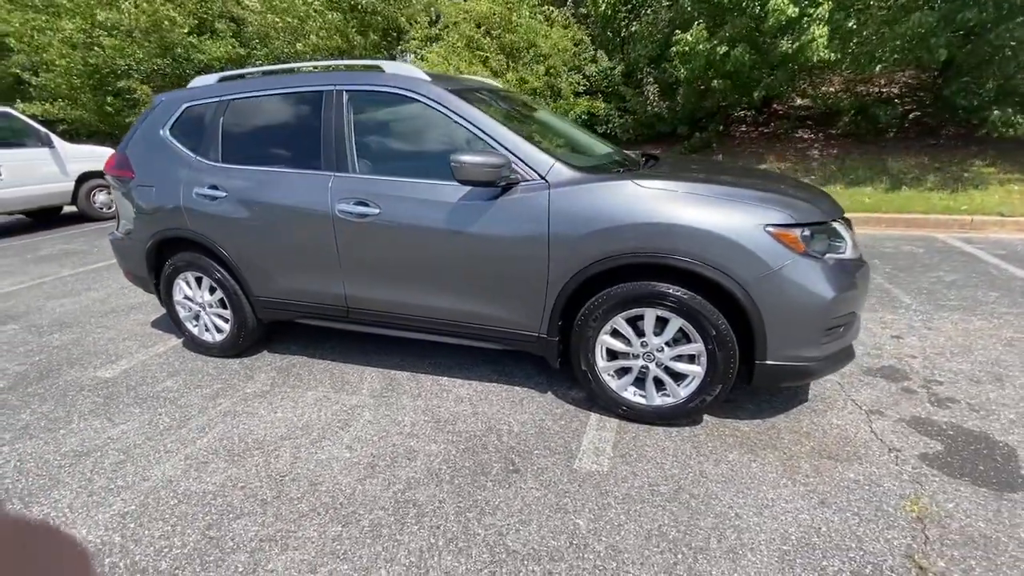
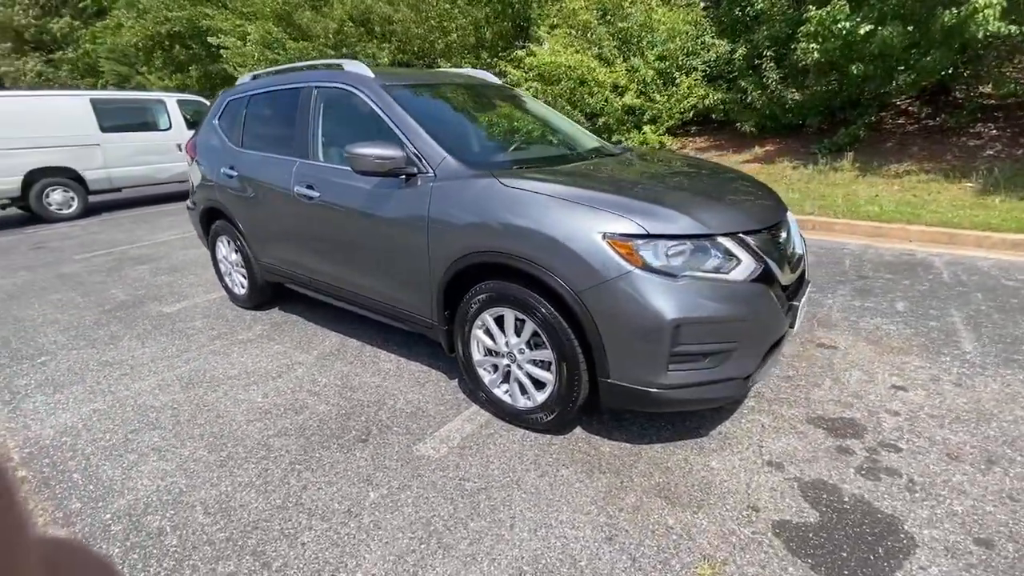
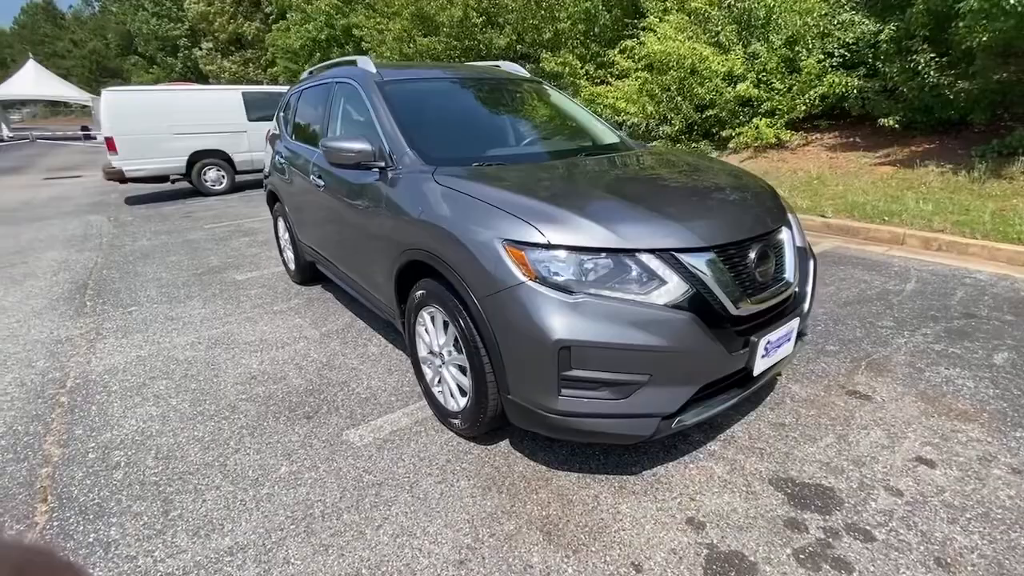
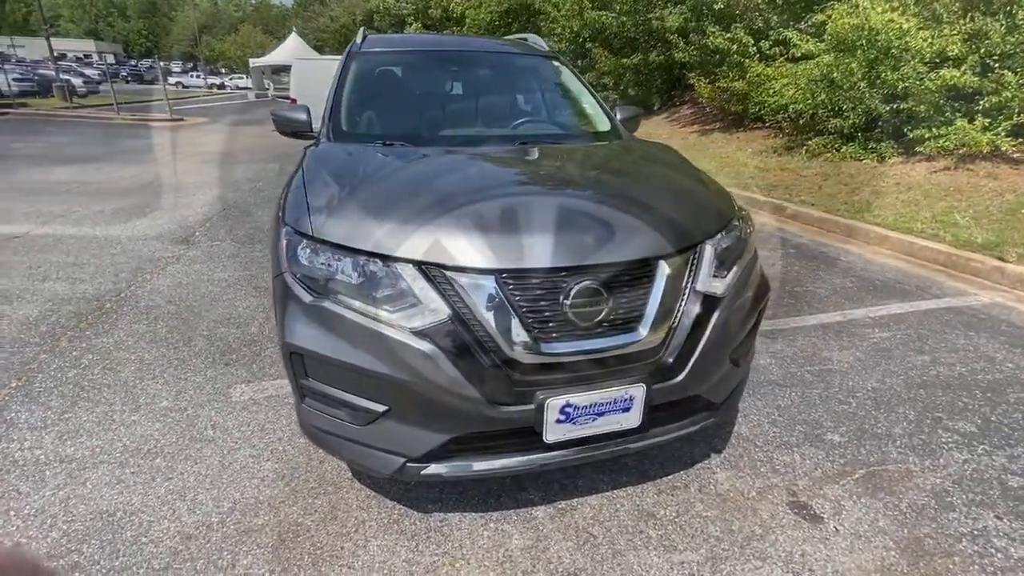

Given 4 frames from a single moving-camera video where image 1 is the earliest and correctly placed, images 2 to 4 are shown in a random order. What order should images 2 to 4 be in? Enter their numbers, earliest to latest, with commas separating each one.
2, 3, 4
